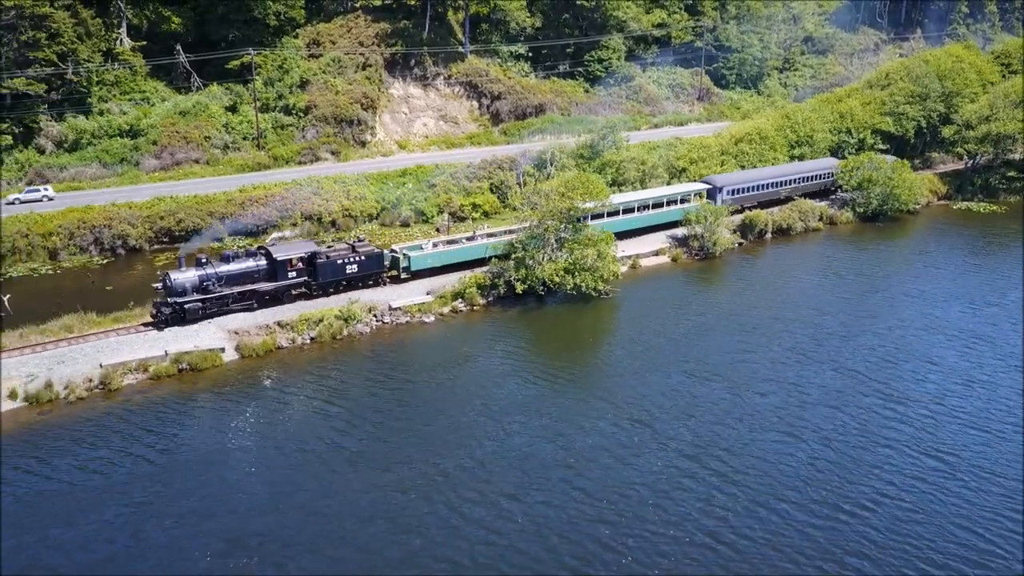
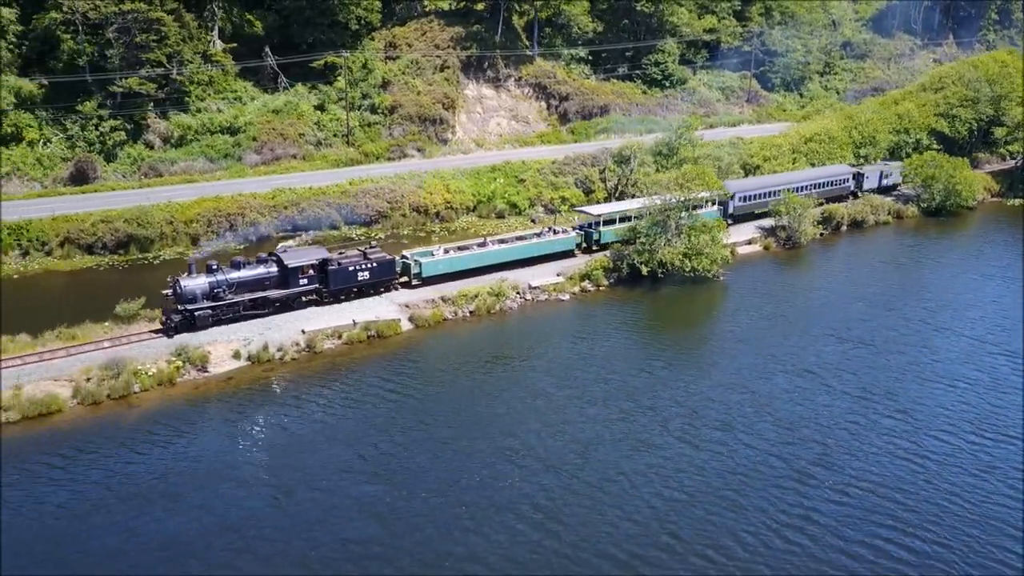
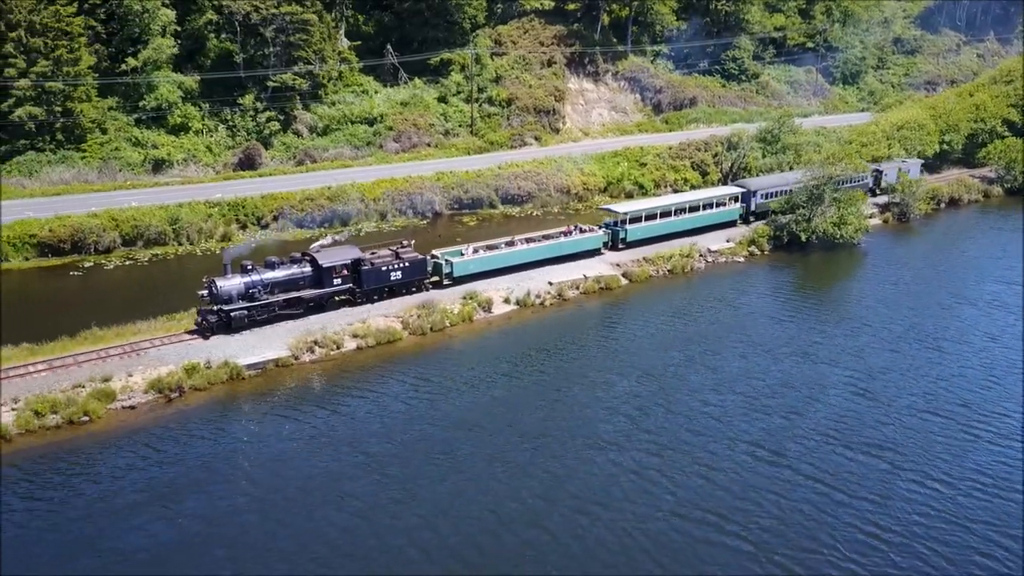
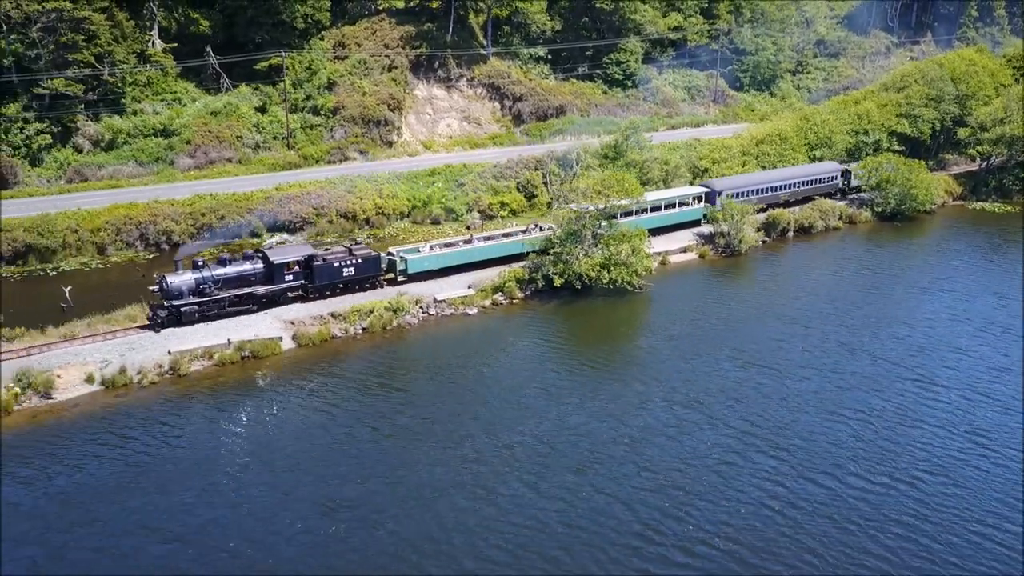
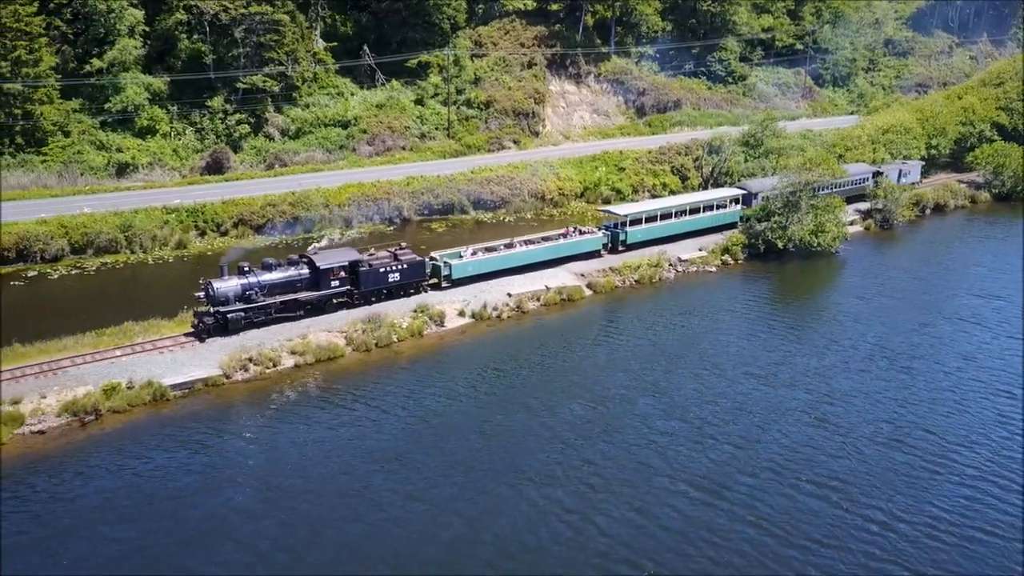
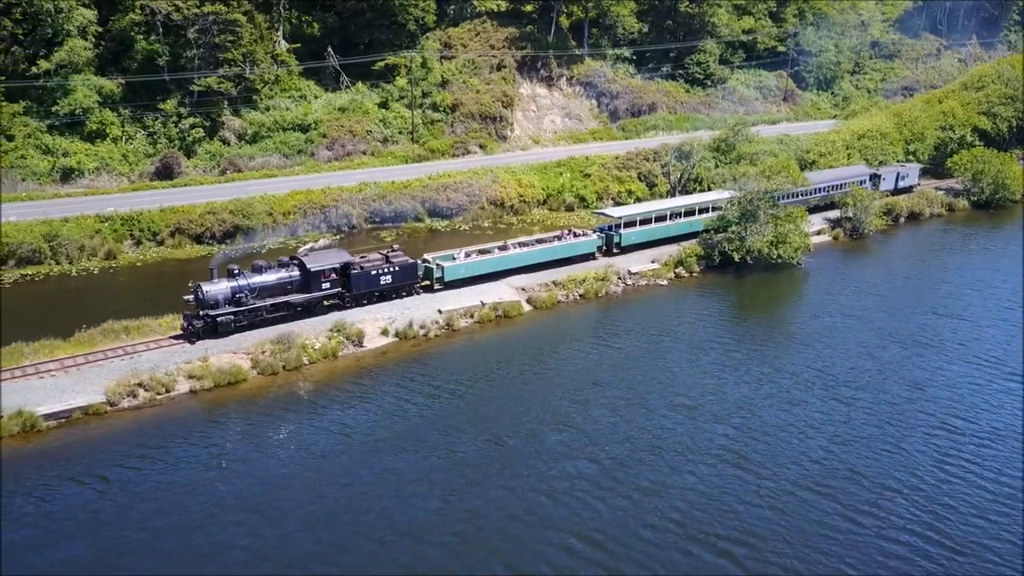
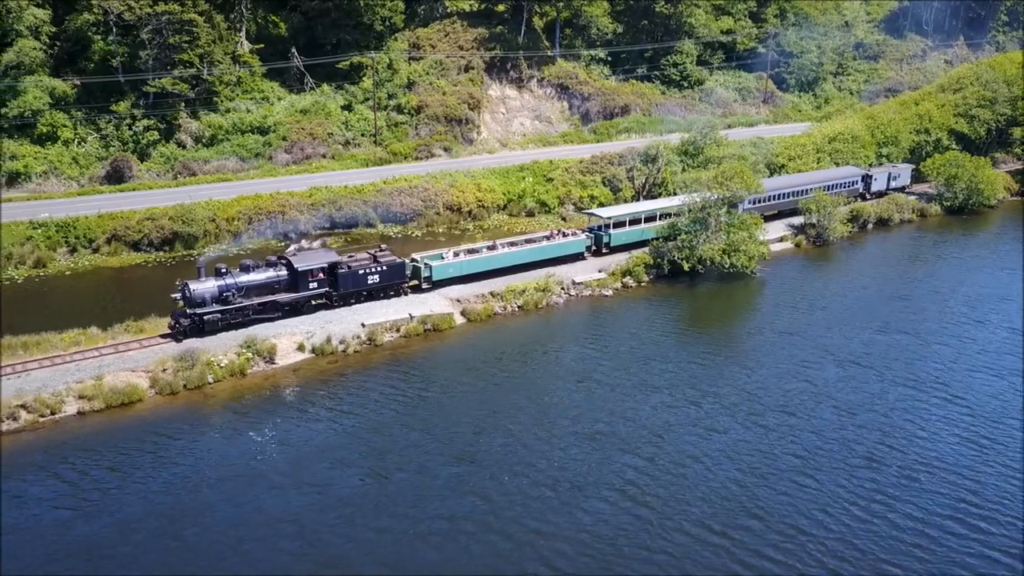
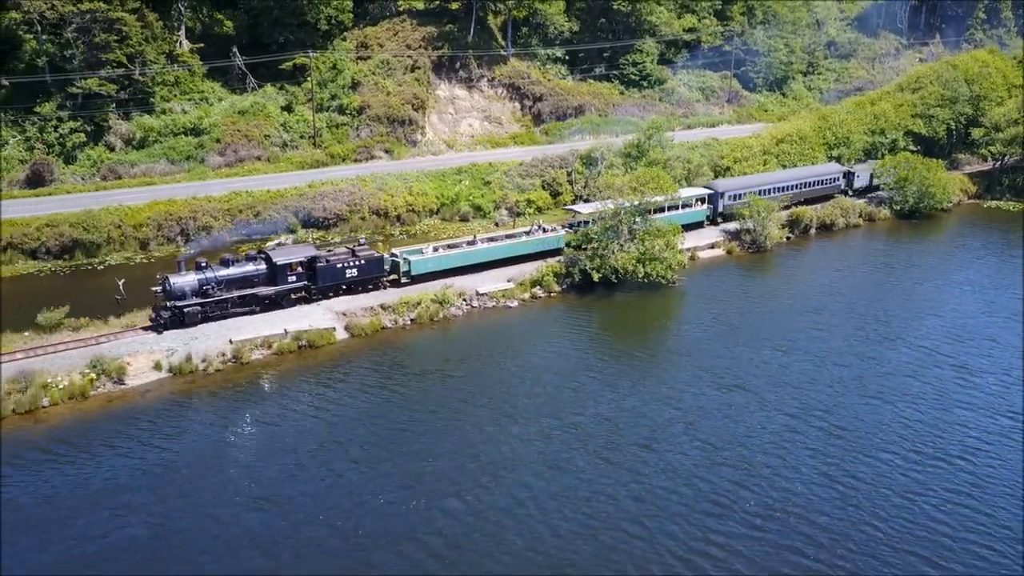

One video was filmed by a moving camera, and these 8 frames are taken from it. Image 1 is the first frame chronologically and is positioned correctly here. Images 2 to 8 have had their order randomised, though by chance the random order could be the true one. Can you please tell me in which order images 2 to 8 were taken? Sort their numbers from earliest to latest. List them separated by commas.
4, 8, 2, 7, 6, 5, 3
